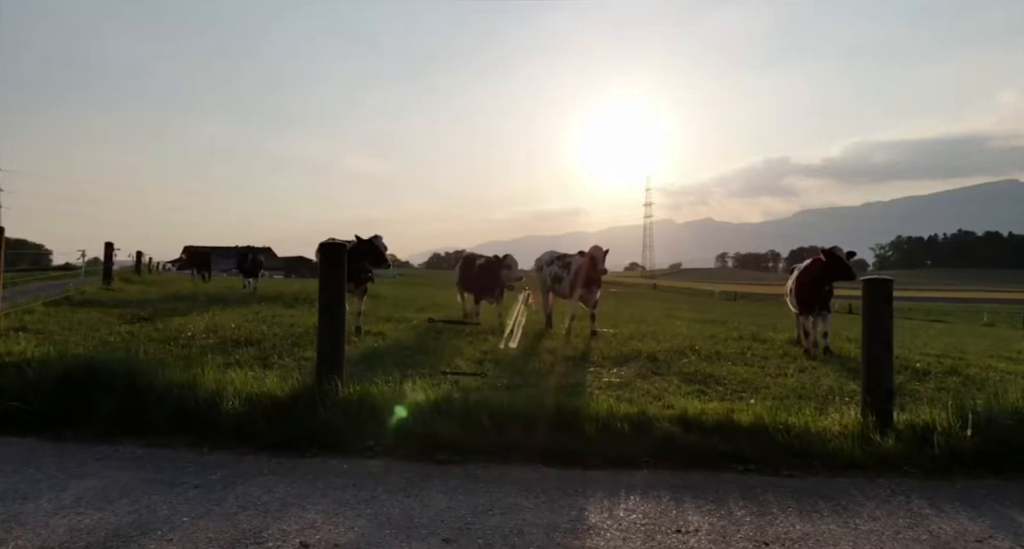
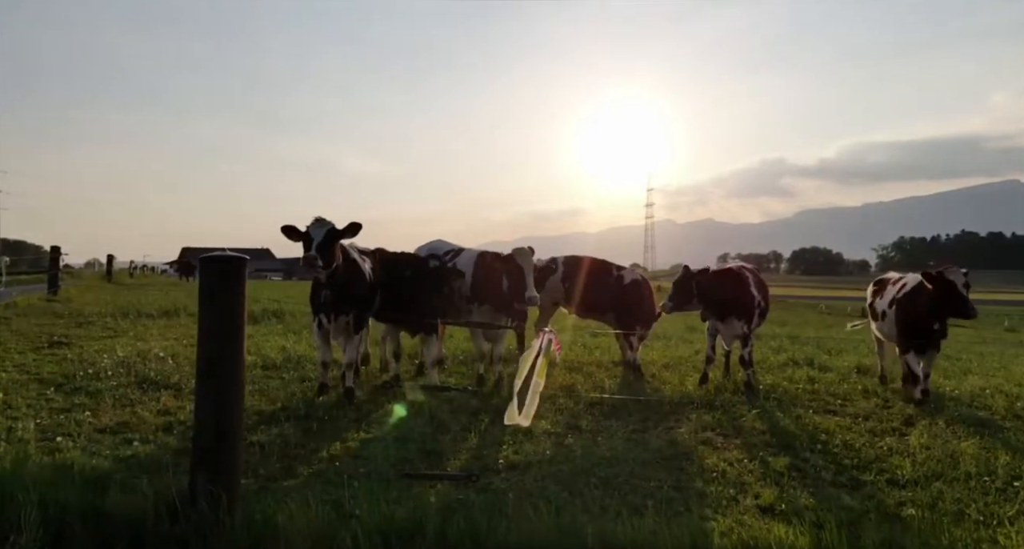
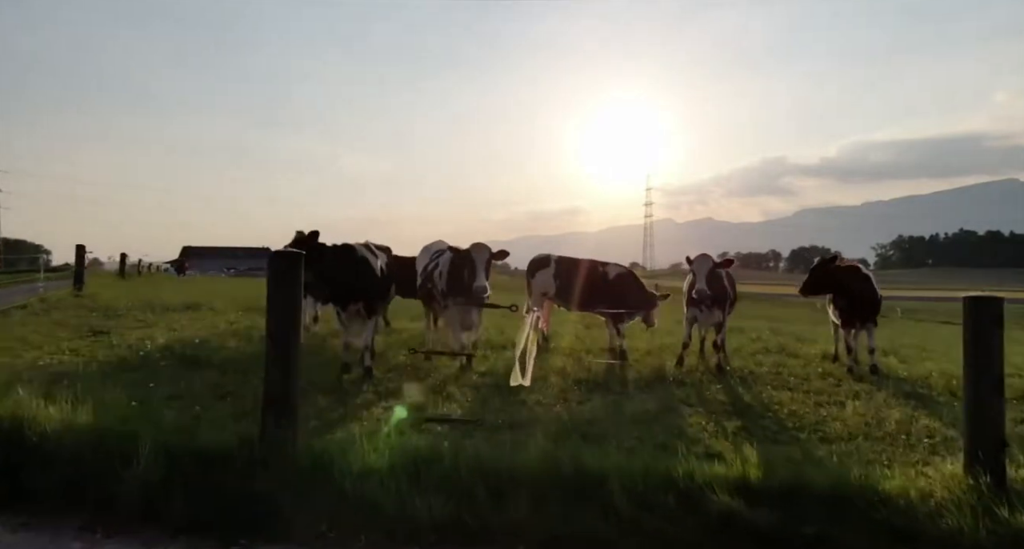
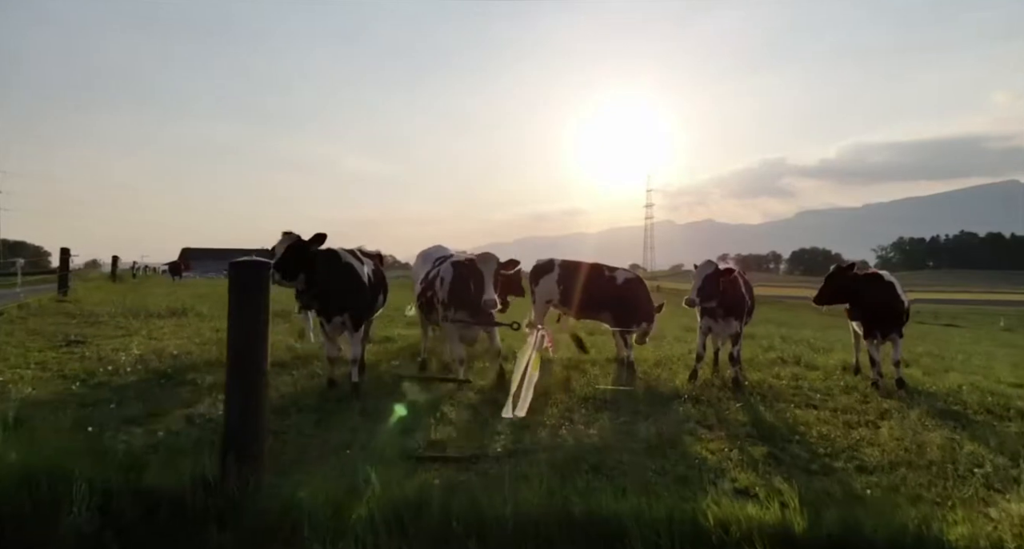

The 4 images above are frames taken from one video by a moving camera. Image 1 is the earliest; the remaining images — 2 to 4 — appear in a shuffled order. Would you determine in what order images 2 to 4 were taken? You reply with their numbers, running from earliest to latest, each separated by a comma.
3, 4, 2
